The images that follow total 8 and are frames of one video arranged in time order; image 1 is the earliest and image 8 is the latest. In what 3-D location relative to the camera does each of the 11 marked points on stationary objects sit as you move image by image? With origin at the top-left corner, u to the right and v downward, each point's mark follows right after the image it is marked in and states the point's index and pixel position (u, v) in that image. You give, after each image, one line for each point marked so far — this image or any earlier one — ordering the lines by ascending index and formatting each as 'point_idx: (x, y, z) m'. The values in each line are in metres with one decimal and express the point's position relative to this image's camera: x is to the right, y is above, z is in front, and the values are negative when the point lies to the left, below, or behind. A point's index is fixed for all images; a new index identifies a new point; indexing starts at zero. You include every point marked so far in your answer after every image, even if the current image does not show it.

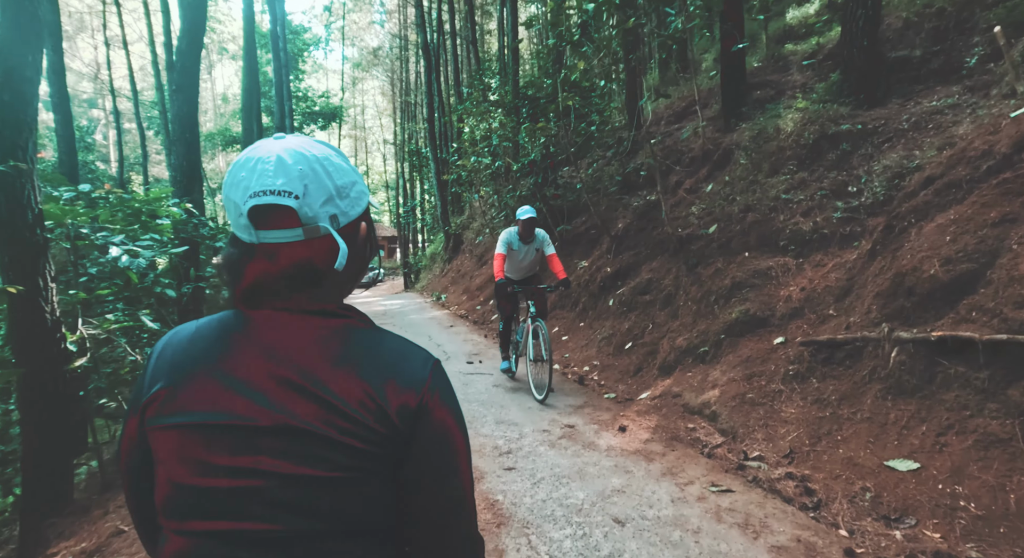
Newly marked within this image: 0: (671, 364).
0: (+1.4, -0.7, +4.9) m
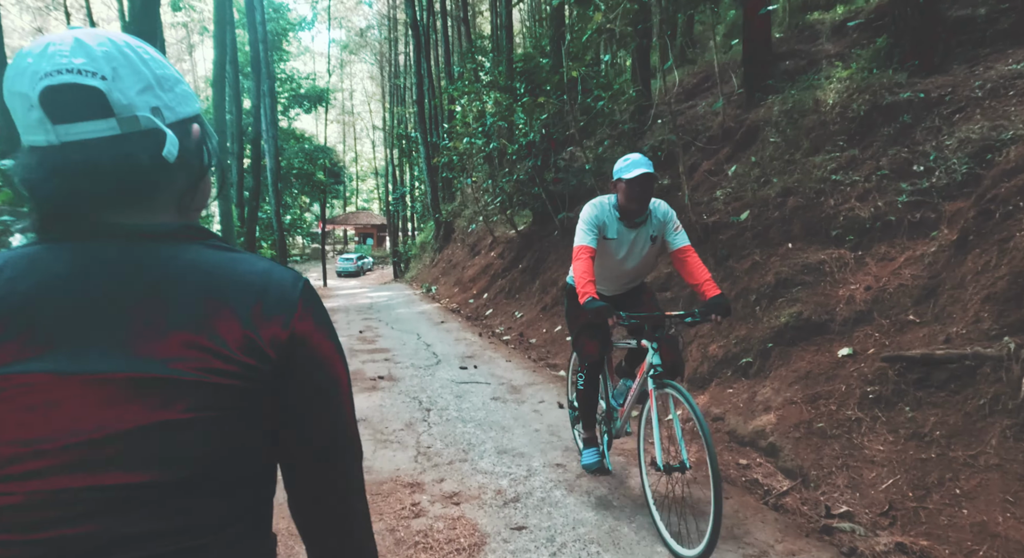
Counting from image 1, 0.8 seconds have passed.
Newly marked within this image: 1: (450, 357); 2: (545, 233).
0: (+1.4, -0.7, +4.1) m
1: (-0.7, -0.9, +6.6) m
2: (+0.6, +0.8, +10.8) m
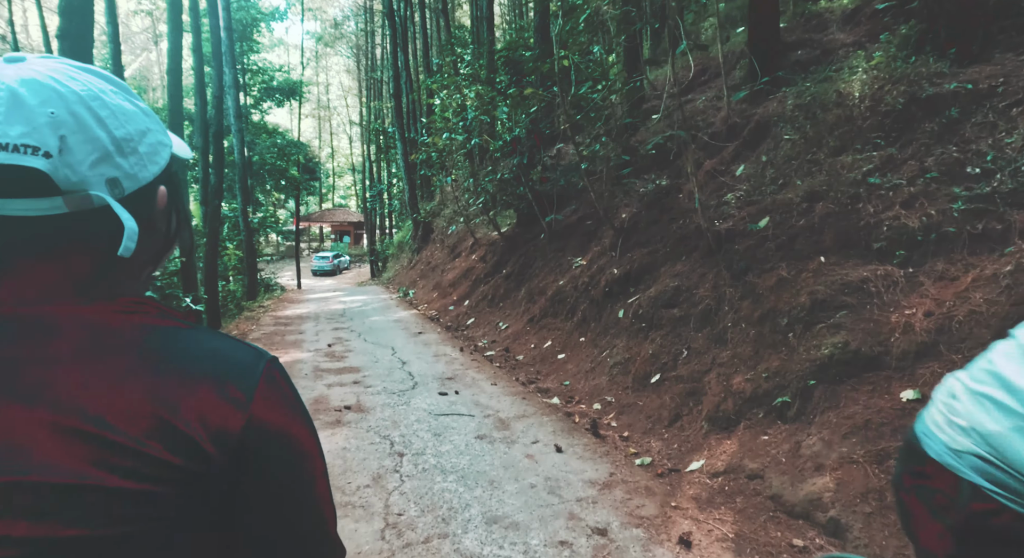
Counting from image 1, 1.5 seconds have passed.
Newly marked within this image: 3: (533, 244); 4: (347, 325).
0: (+1.3, -0.8, +3.5) m
1: (-0.9, -1.0, +5.9) m
2: (+0.3, +0.7, +10.1) m
3: (+0.4, +0.5, +9.5) m
4: (-2.9, -0.8, +10.3) m
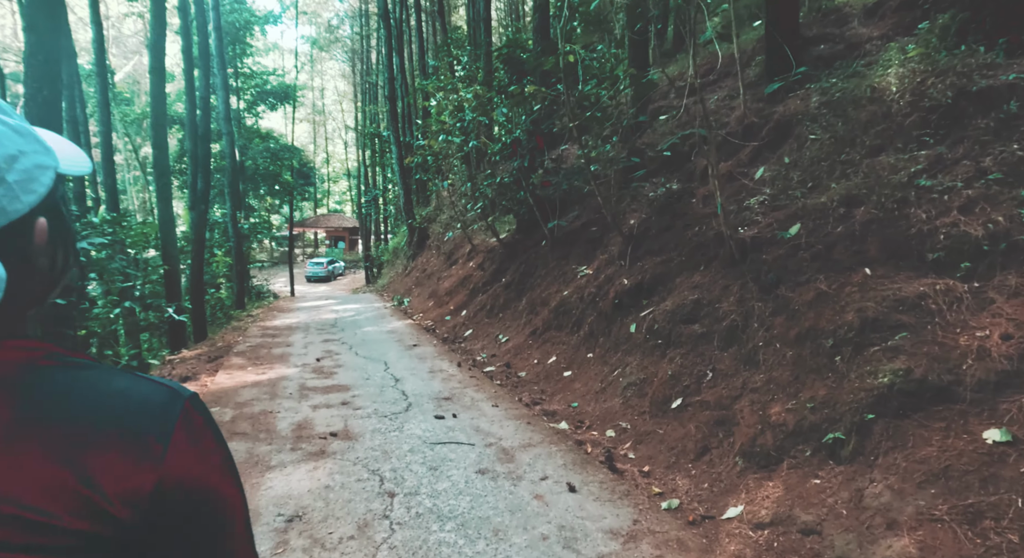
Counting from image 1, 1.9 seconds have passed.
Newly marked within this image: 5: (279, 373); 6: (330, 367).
0: (+1.4, -0.9, +3.0) m
1: (-0.8, -1.1, +5.4) m
2: (+0.3, +0.6, +9.7) m
3: (+0.4, +0.4, +9.1) m
4: (-2.9, -1.0, +9.8) m
5: (-2.7, -1.1, +6.8) m
6: (-2.2, -1.1, +7.1) m
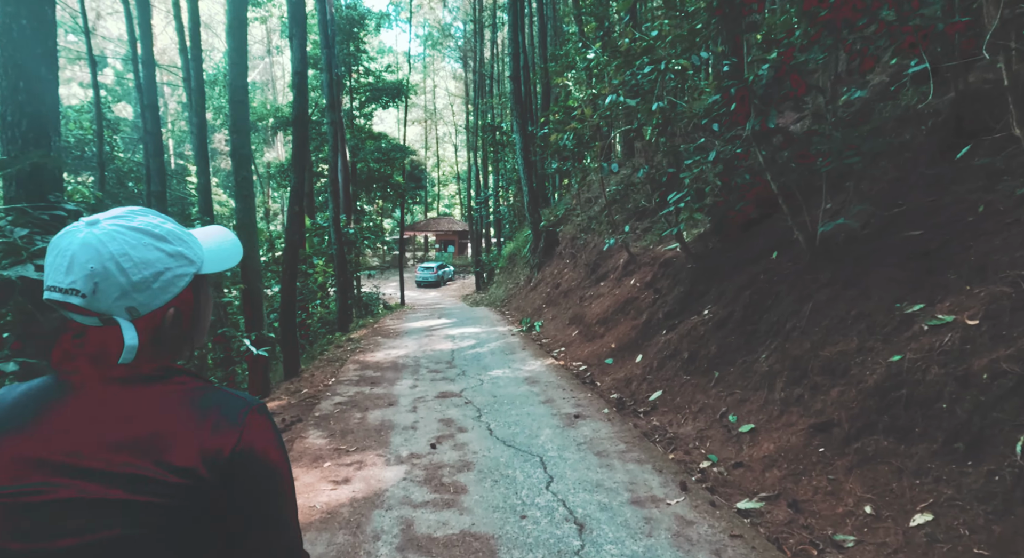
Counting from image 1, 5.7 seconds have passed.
0: (+2.4, -1.2, -0.4) m
1: (+0.6, -1.4, +2.3) m
2: (+2.6, +0.3, +6.3) m
3: (+2.5, +0.1, +5.7) m
4: (-0.6, -1.3, +7.0) m
5: (-1.0, -1.4, +4.0) m
6: (-0.4, -1.4, +4.2) m
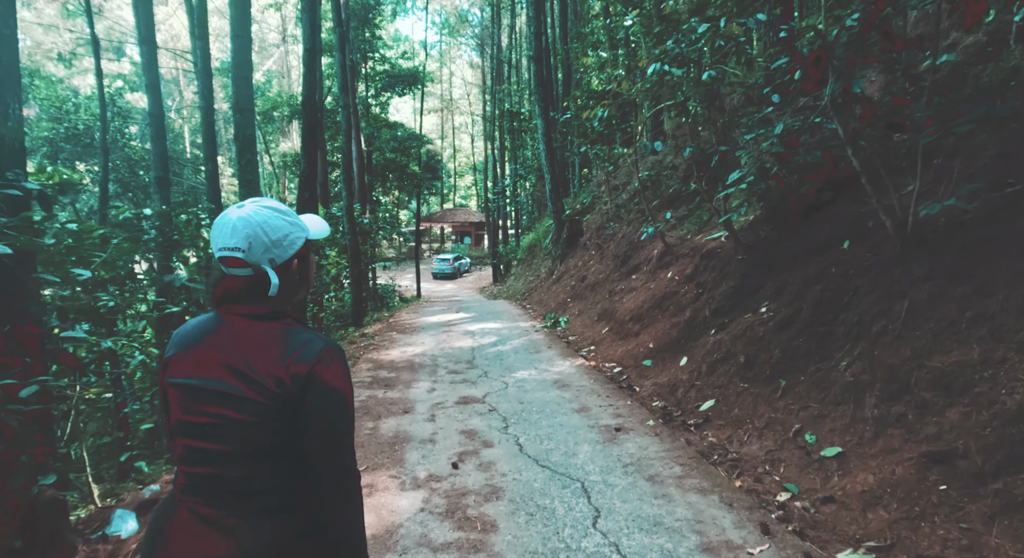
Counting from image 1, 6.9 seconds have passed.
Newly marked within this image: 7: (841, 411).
0: (+2.5, -1.2, -1.2) m
1: (+0.8, -1.4, +1.6) m
2: (+2.8, +0.3, +5.5) m
3: (+2.8, +0.1, +4.9) m
4: (-0.3, -1.2, +6.4) m
5: (-0.8, -1.4, +3.4) m
6: (-0.2, -1.4, +3.5) m
7: (+2.2, -0.9, +3.9) m
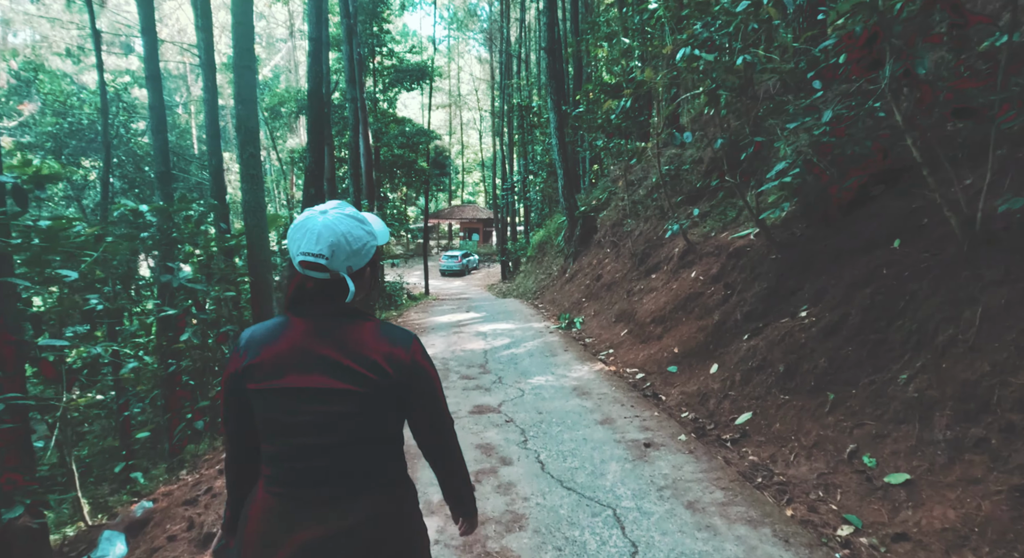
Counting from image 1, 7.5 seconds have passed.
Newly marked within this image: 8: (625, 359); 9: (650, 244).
0: (+2.6, -1.3, -1.6) m
1: (+0.9, -1.5, +1.2) m
2: (+3.0, +0.3, +5.1) m
3: (+2.9, +0.1, +4.5) m
4: (-0.2, -1.2, +6.0) m
5: (-0.6, -1.4, +3.0) m
6: (-0.1, -1.4, +3.1) m
7: (+2.4, -0.9, +3.5) m
8: (+1.4, -1.0, +7.2) m
9: (+2.3, +0.6, +9.6) m
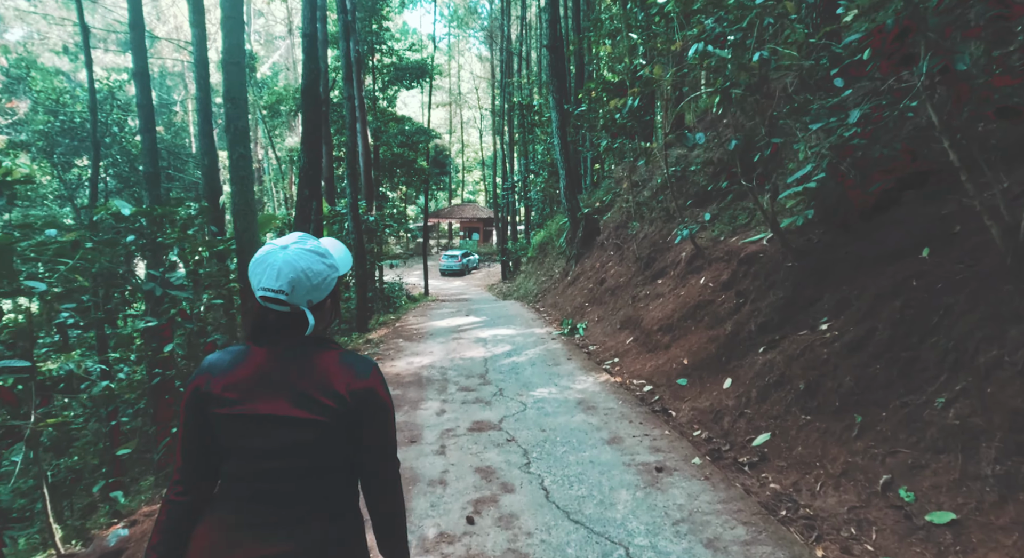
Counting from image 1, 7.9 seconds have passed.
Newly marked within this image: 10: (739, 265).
0: (+2.6, -1.4, -1.9) m
1: (+1.0, -1.5, +0.9) m
2: (+3.0, +0.2, +4.8) m
3: (+3.0, 0.0, +4.2) m
4: (-0.1, -1.3, +5.7) m
5: (-0.6, -1.5, +2.7) m
6: (-0.1, -1.5, +2.8) m
7: (+2.4, -1.0, +3.2) m
8: (+1.4, -1.1, +6.8) m
9: (+2.3, +0.5, +9.3) m
10: (+2.5, +0.2, +6.5) m
